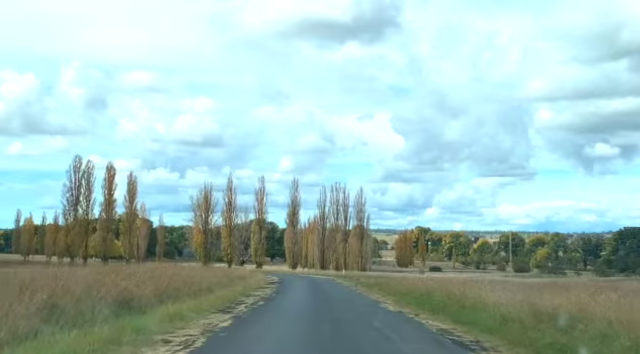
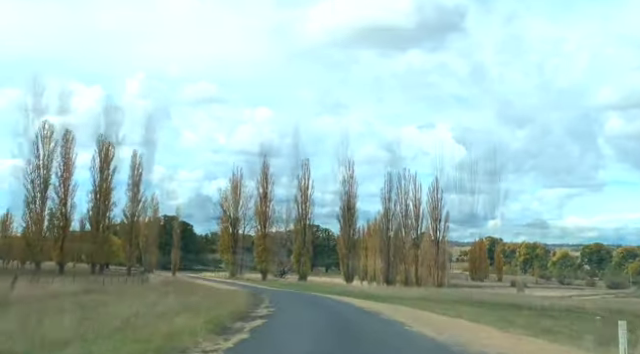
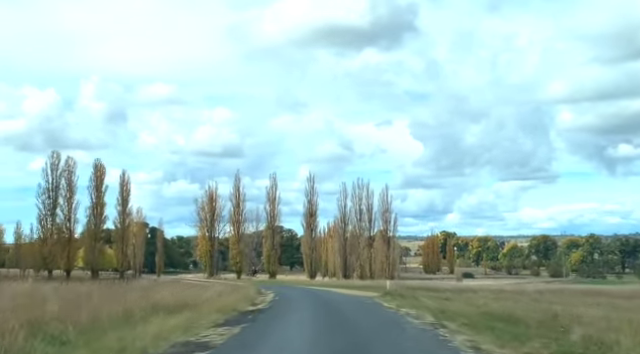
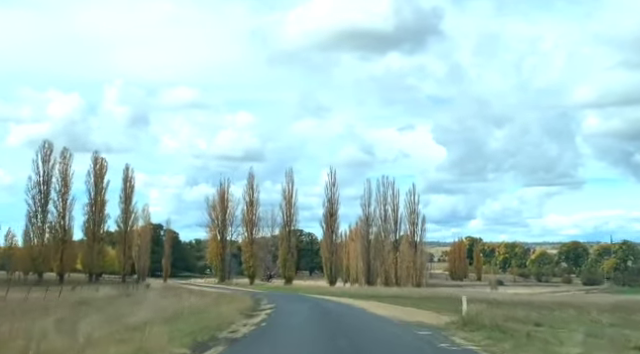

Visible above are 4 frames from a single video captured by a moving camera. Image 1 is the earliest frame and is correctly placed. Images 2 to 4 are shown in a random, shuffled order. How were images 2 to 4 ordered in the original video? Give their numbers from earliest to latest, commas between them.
3, 4, 2
